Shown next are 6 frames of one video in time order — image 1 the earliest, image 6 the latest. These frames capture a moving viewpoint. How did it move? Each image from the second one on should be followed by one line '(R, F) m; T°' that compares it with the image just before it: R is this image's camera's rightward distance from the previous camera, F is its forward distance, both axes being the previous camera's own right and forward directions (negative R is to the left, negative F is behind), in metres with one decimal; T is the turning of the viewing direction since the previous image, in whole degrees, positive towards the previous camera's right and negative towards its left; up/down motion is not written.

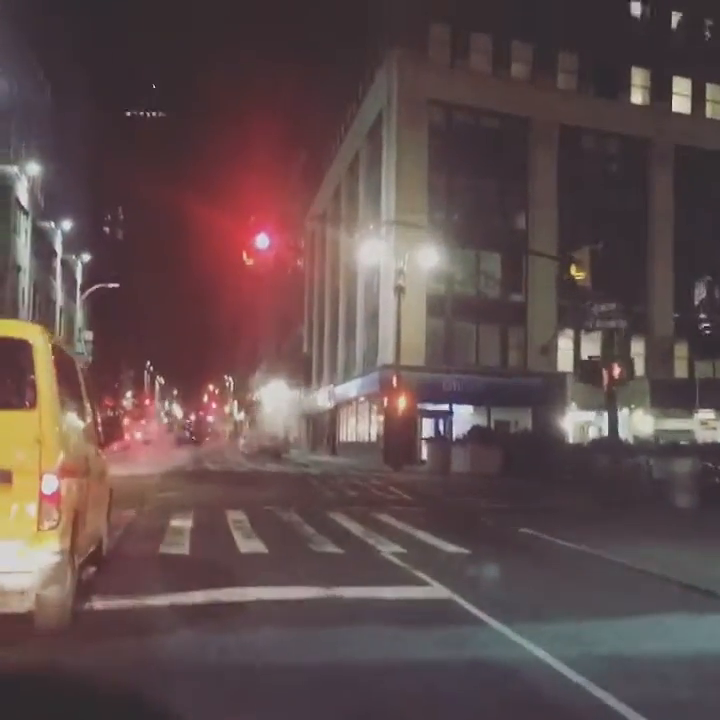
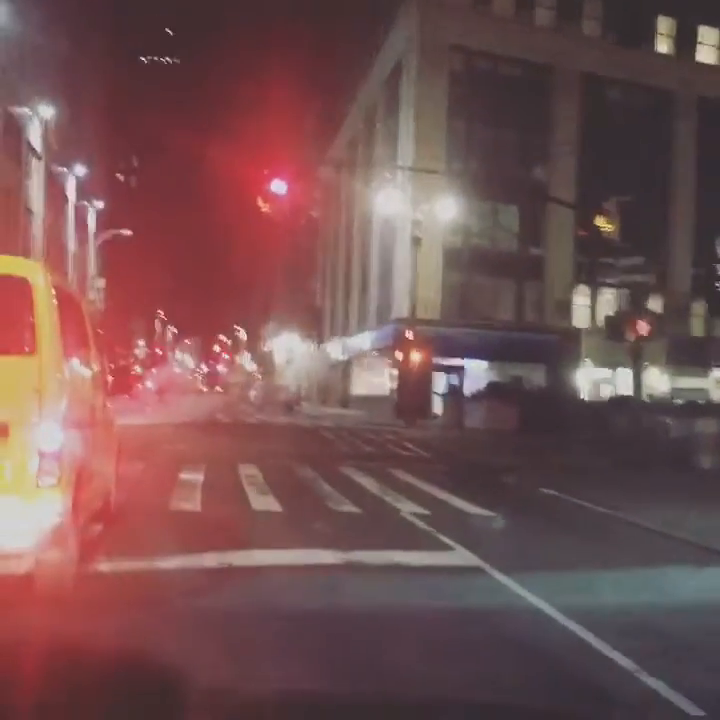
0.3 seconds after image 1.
(-0.1, +0.6) m; -1°
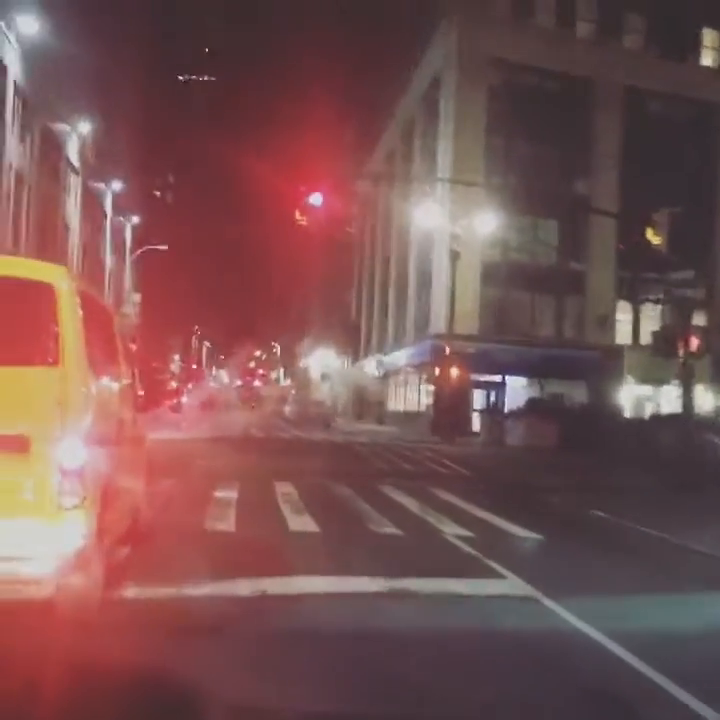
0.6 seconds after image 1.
(-0.1, +0.6) m; -2°
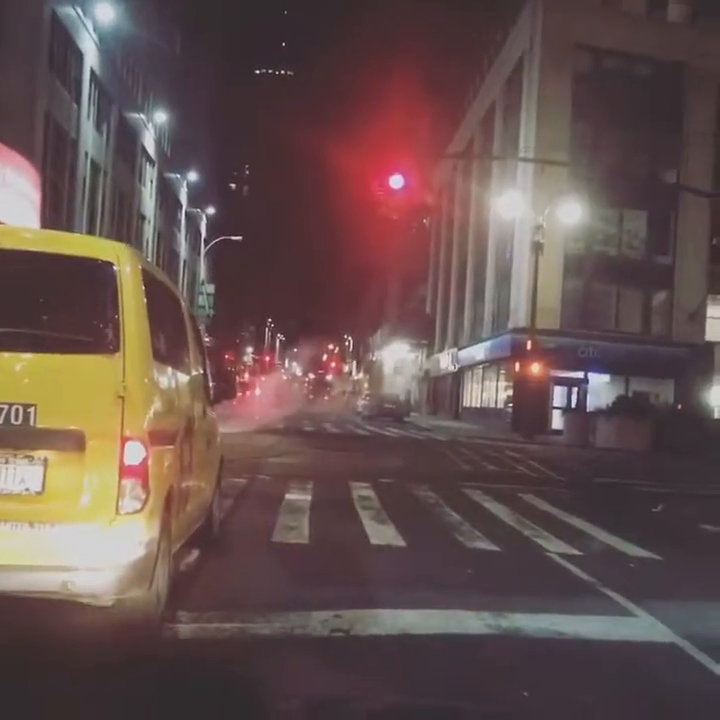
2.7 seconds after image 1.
(-0.2, +1.4) m; -4°
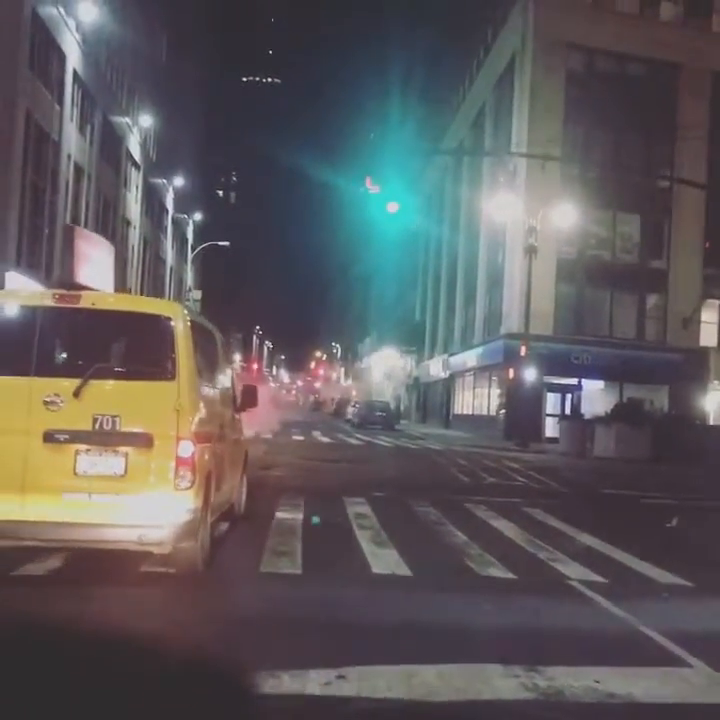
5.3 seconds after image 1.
(-0.1, +1.1) m; +1°
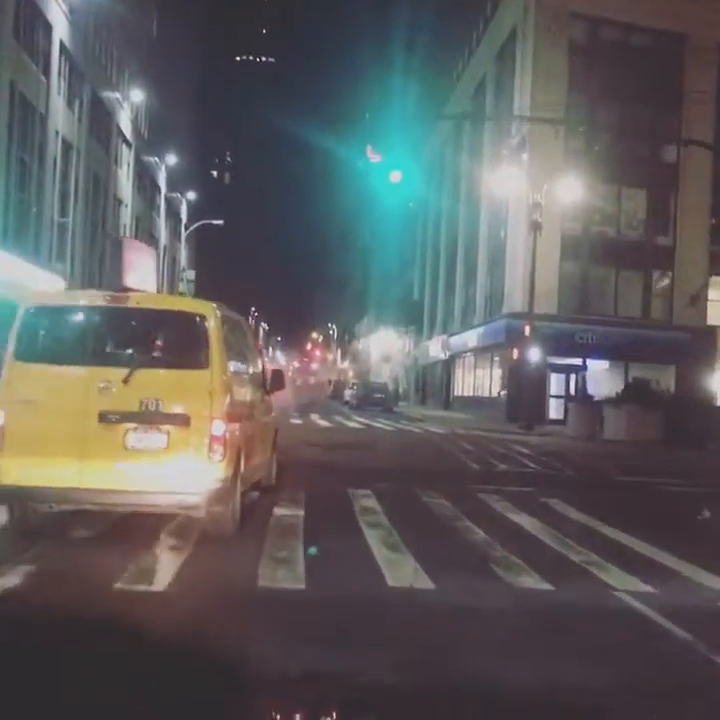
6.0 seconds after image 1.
(-0.1, +1.3) m; 0°
